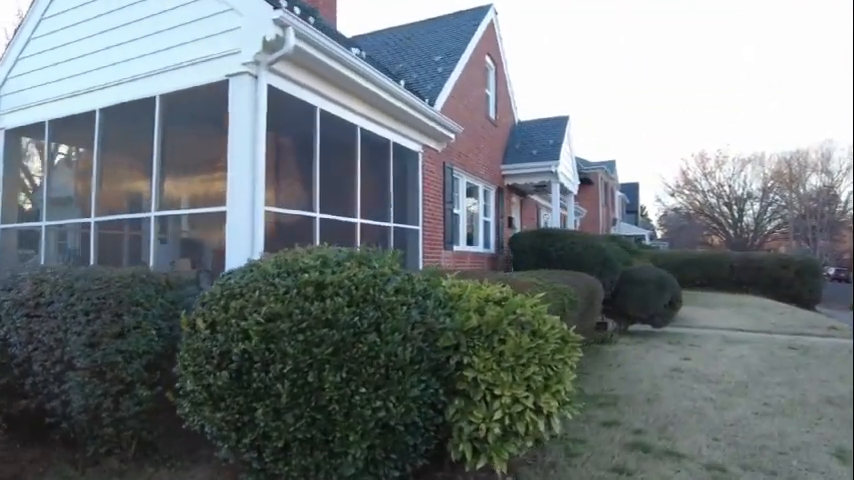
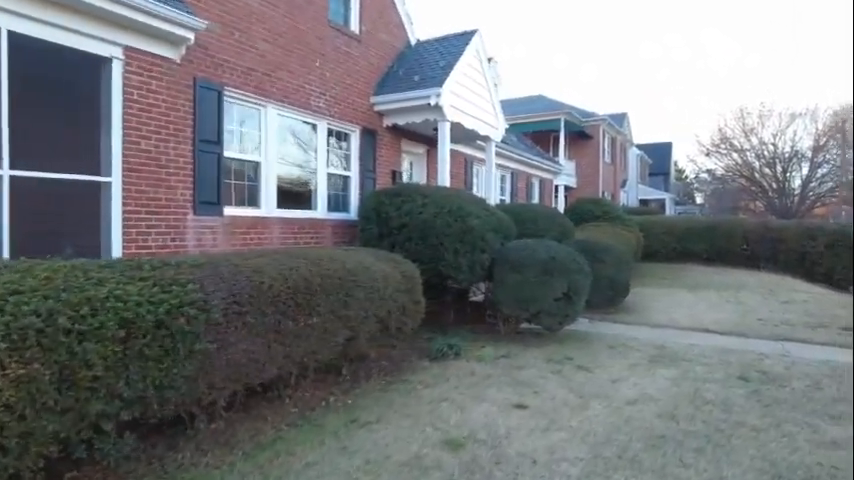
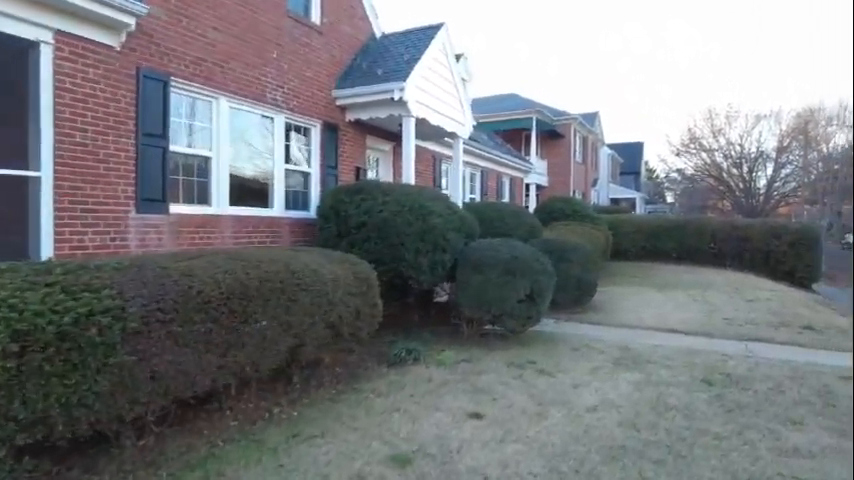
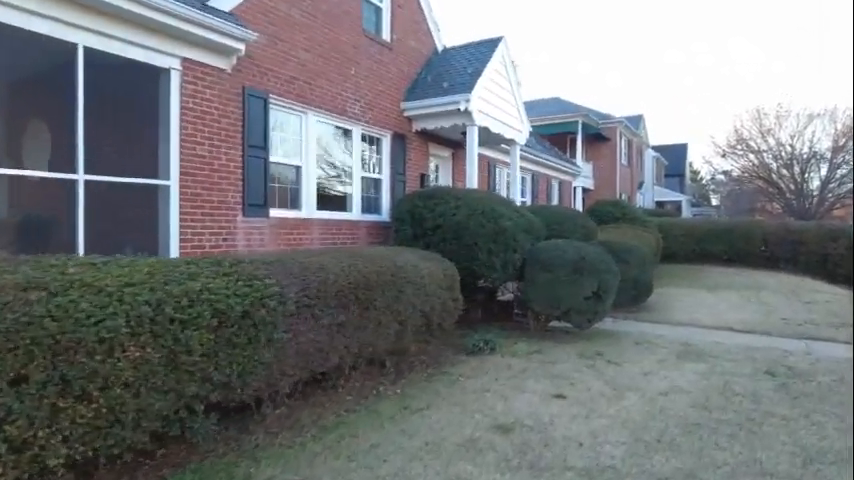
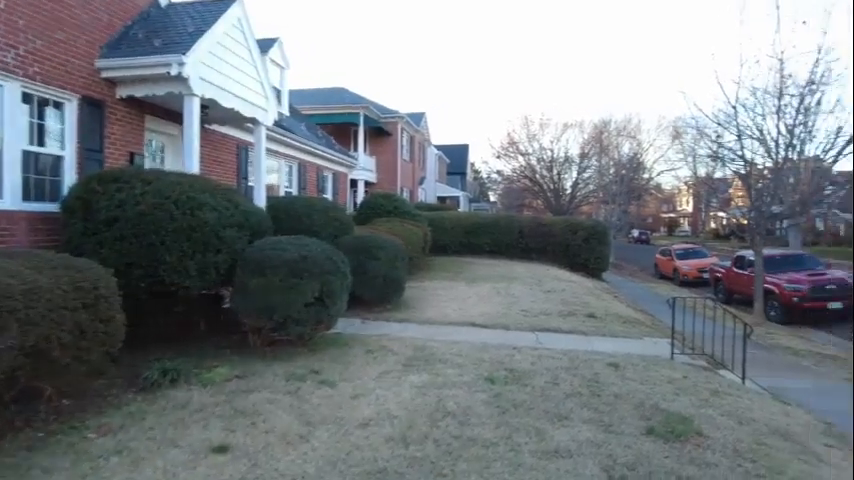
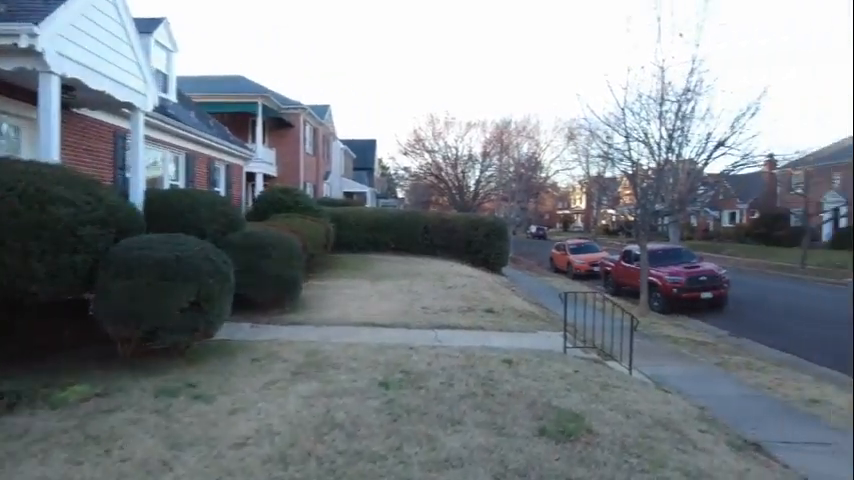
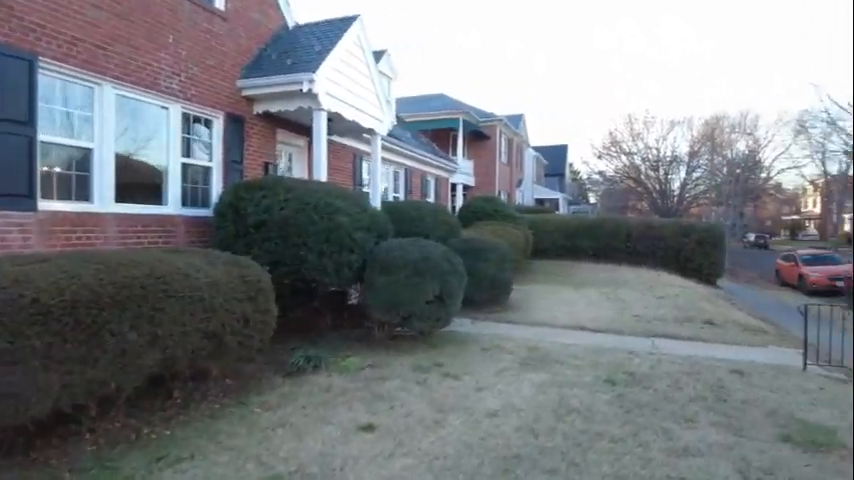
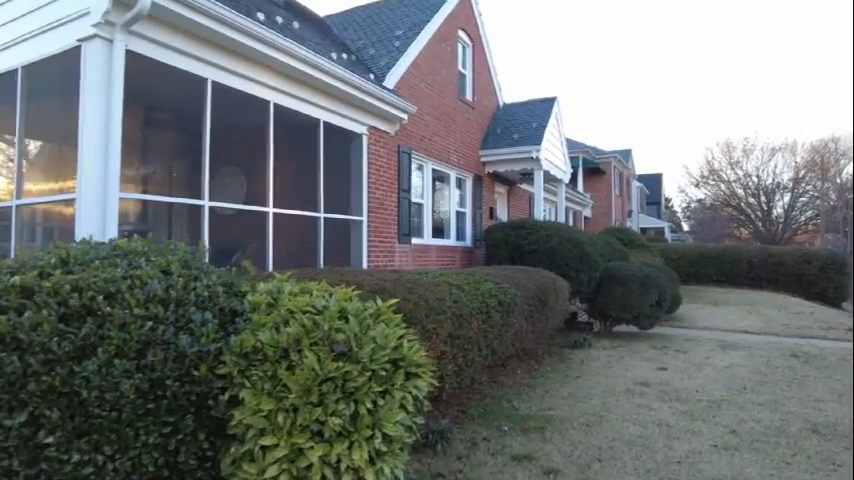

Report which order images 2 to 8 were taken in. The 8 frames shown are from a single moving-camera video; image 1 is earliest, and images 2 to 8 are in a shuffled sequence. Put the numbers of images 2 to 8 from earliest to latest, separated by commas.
8, 4, 2, 3, 7, 5, 6
